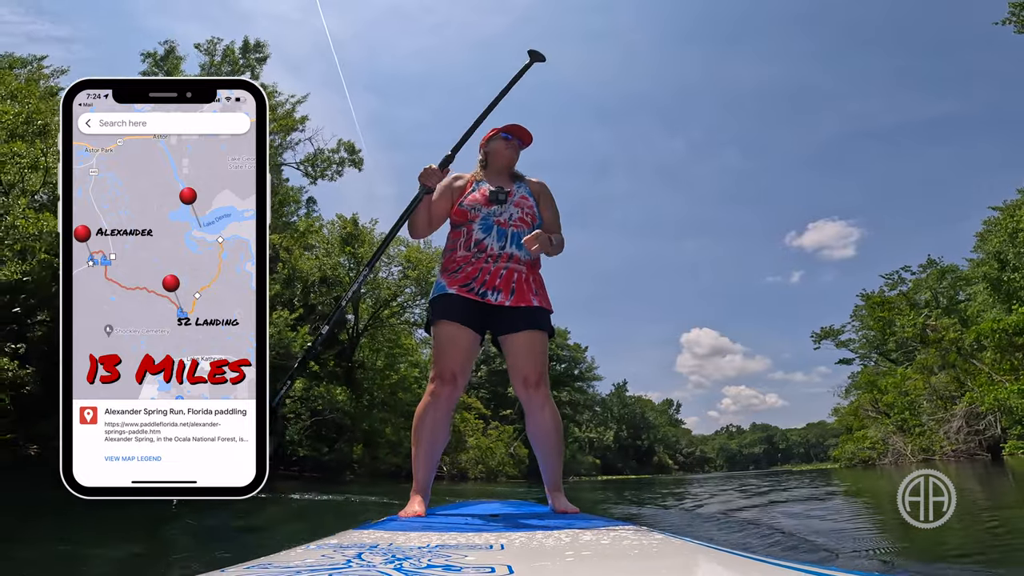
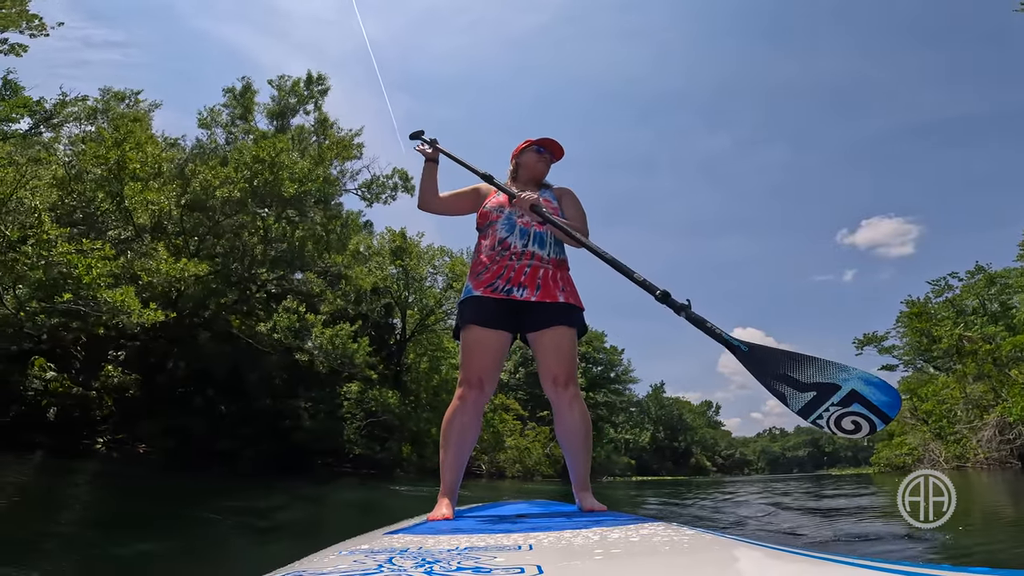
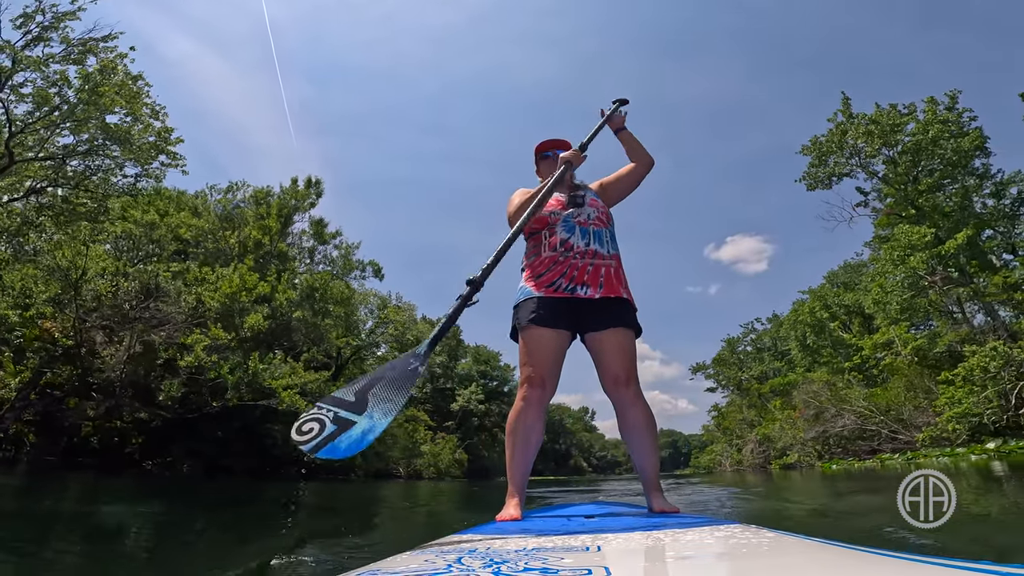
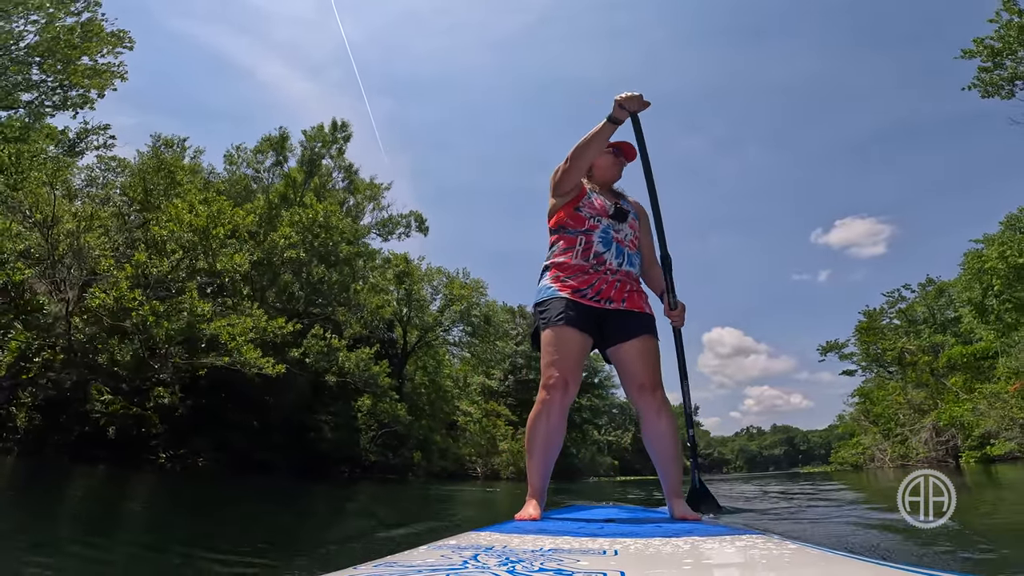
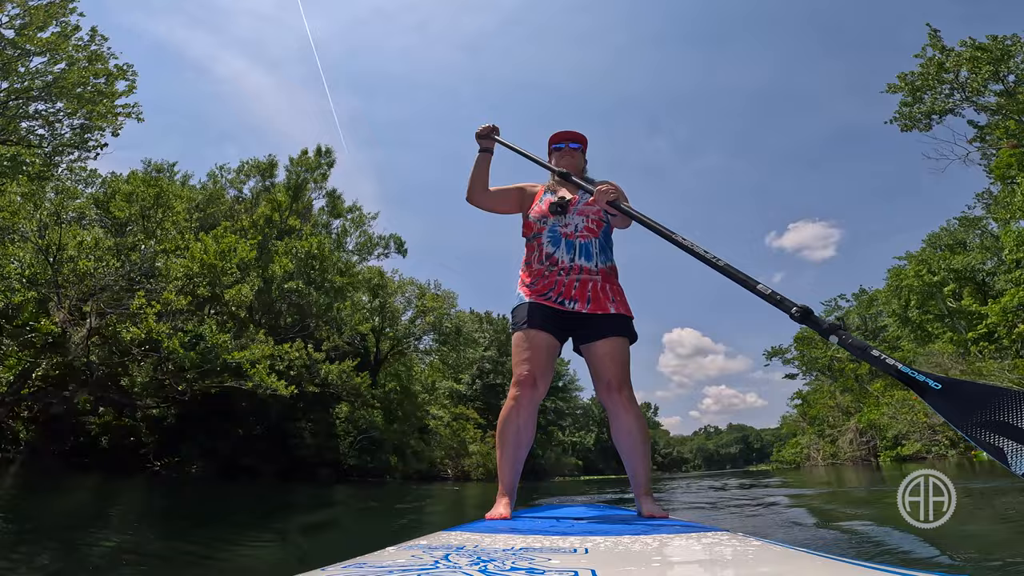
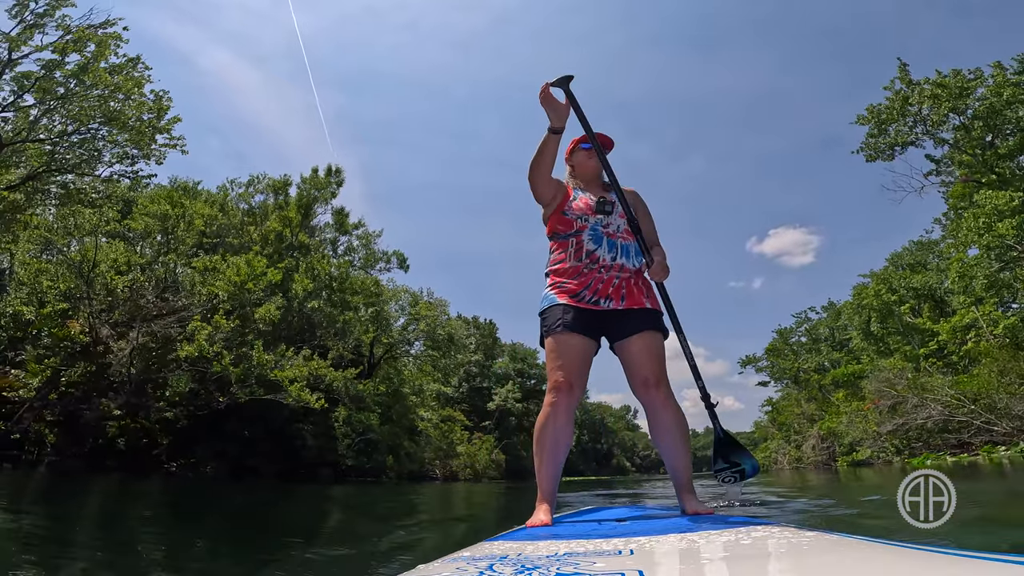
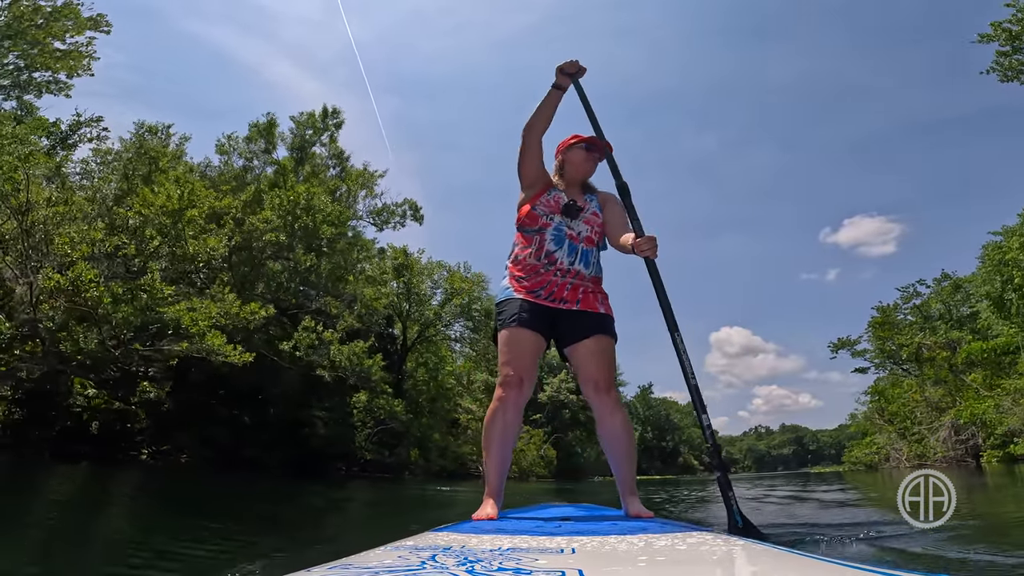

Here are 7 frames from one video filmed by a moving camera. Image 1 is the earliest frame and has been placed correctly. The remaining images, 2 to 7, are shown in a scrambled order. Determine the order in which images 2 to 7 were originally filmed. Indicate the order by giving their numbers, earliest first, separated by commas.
2, 7, 4, 5, 6, 3
